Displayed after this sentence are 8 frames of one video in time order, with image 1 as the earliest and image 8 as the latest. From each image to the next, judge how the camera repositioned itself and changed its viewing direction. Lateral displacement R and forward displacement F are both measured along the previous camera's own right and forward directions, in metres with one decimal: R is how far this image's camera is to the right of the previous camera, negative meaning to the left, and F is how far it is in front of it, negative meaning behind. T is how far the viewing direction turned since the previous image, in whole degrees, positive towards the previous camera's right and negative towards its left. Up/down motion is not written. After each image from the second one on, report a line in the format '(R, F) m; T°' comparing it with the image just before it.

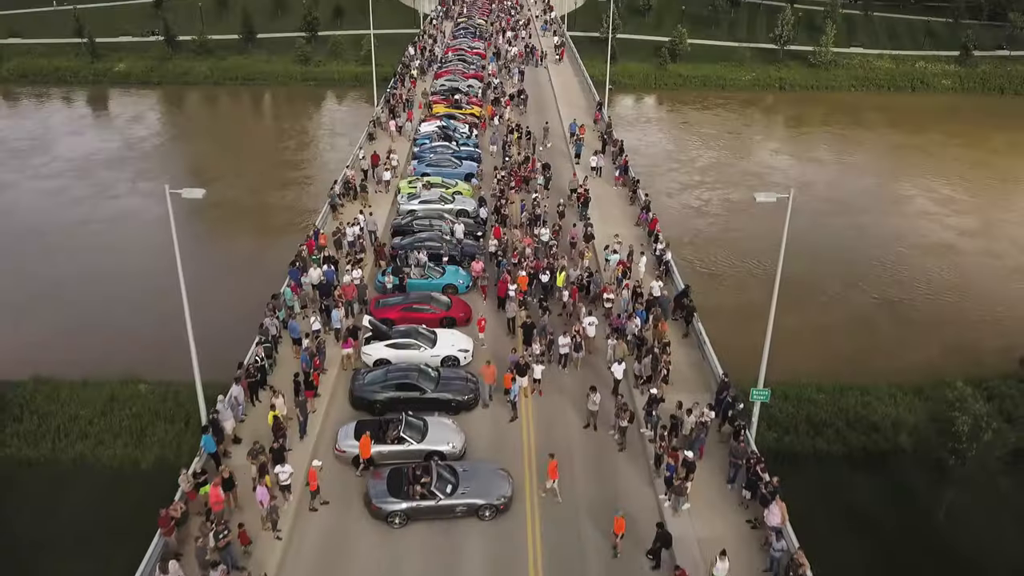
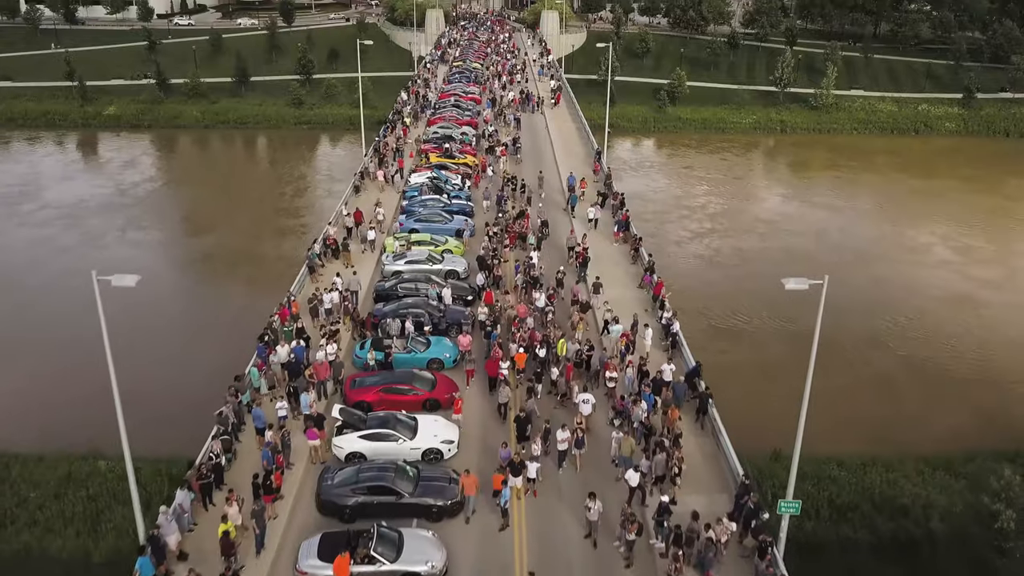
(+0.2, +2.0) m; 0°
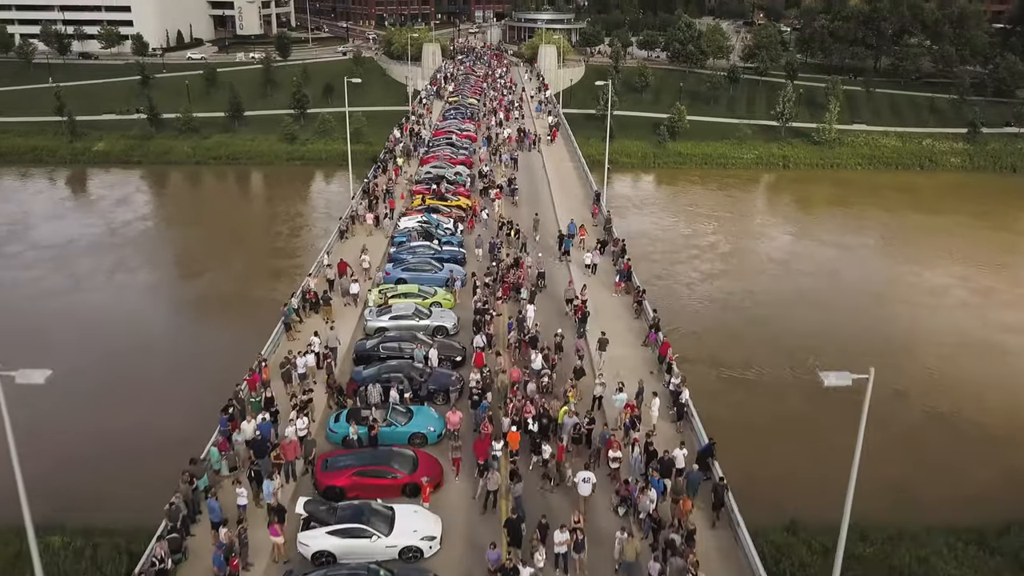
(+0.2, +1.8) m; 0°
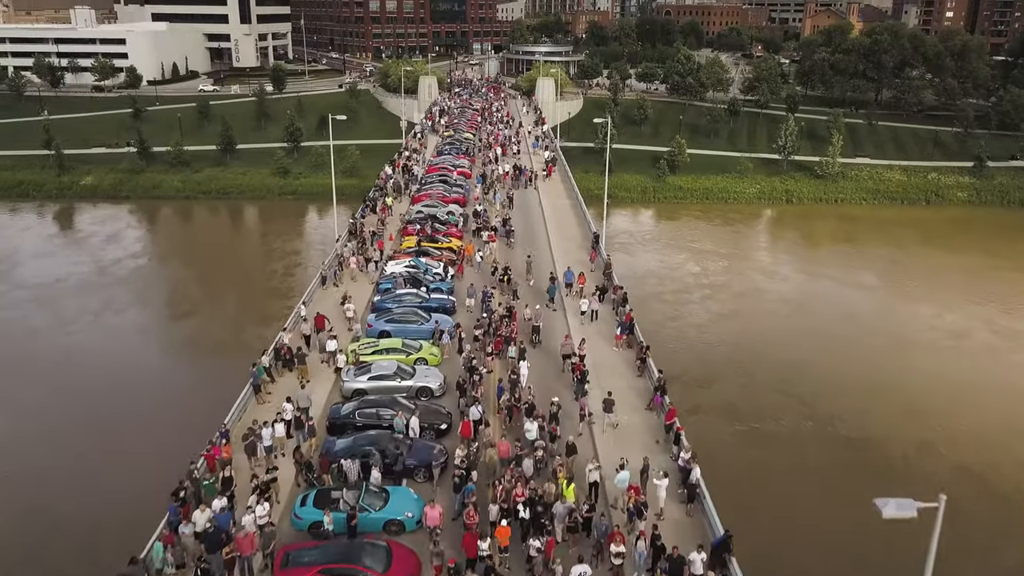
(+0.2, +1.9) m; 0°
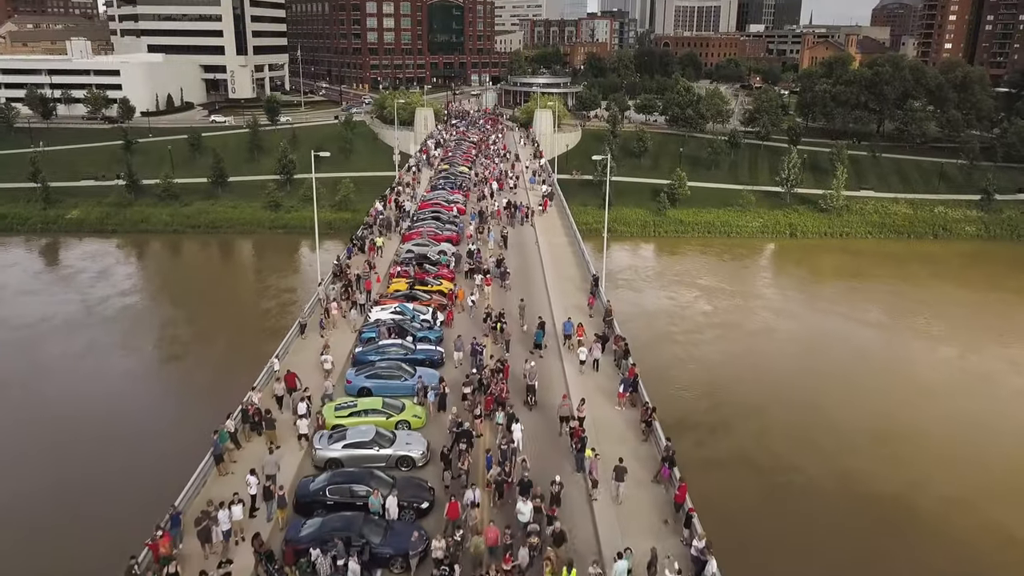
(+0.2, +1.9) m; 0°
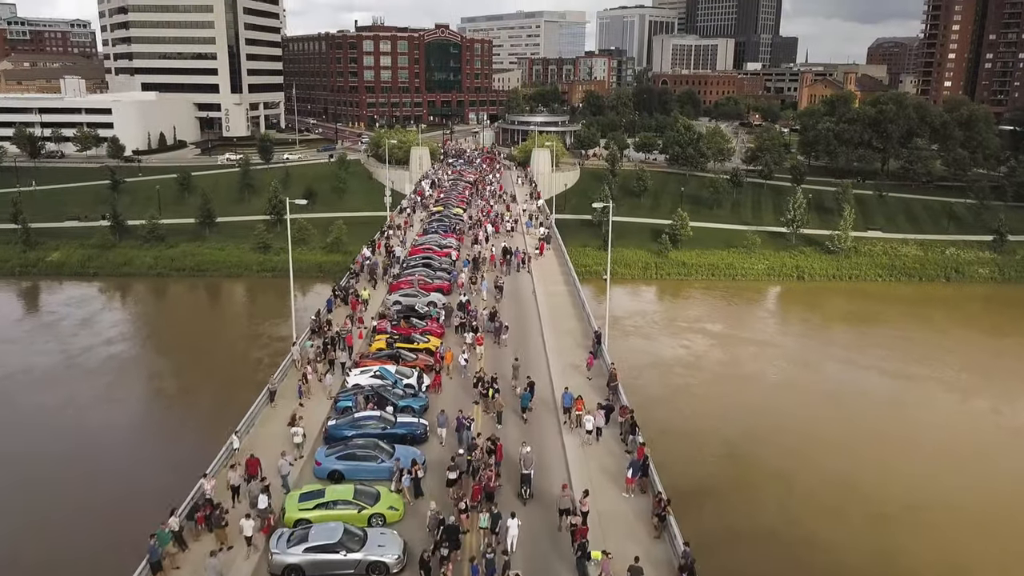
(+0.2, +2.5) m; 0°
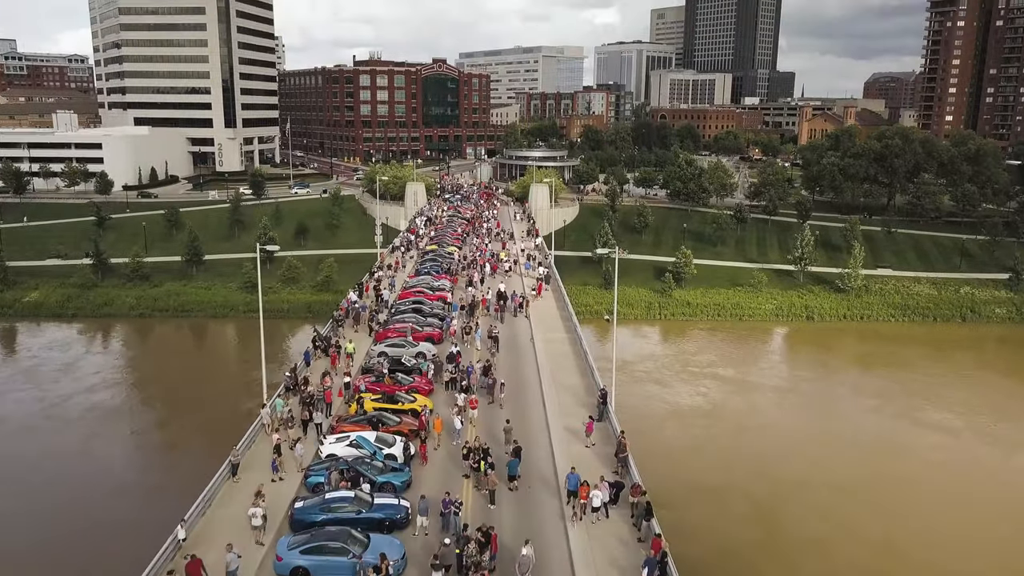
(+0.1, +2.6) m; 0°
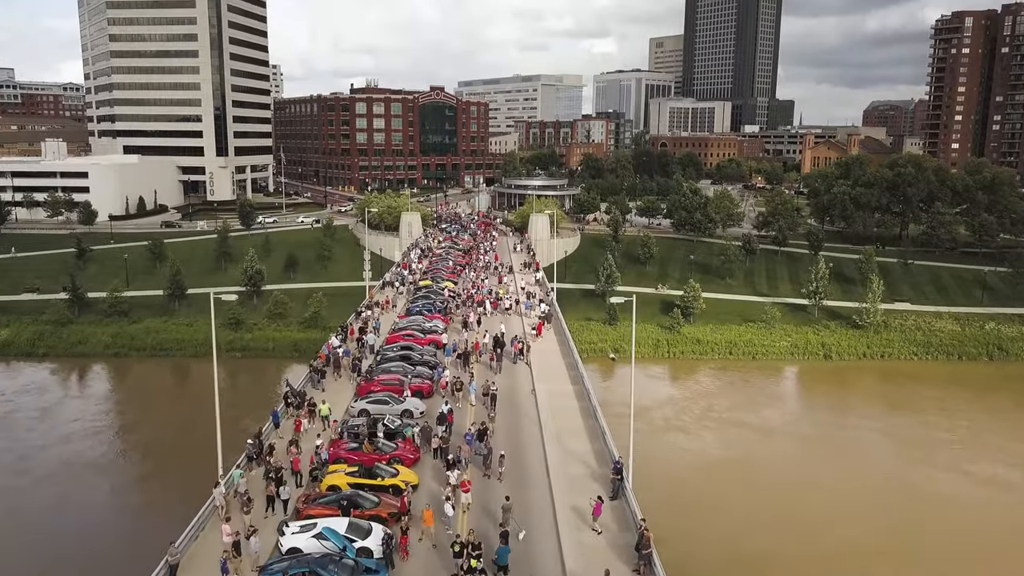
(0.0, +3.5) m; 0°
